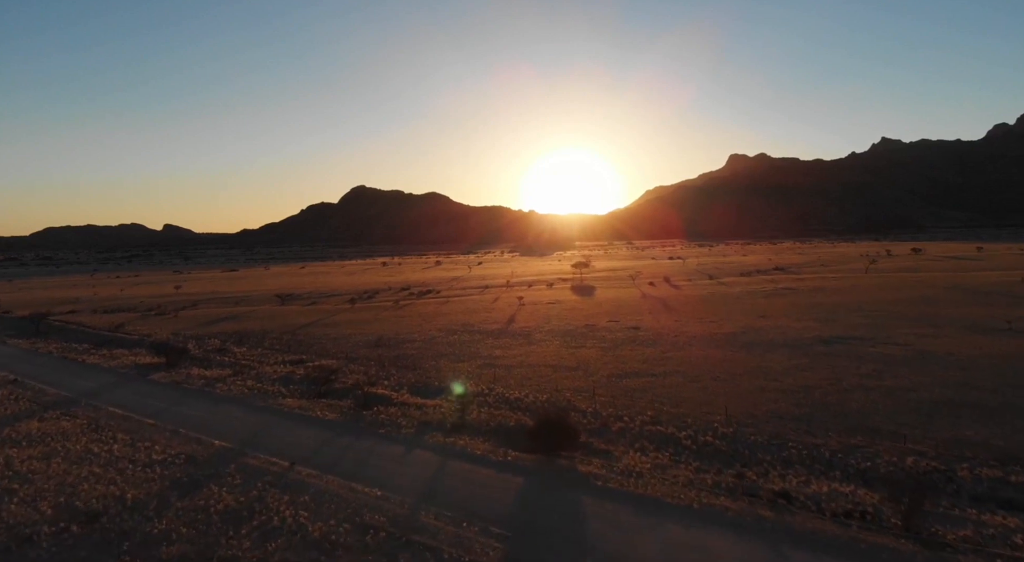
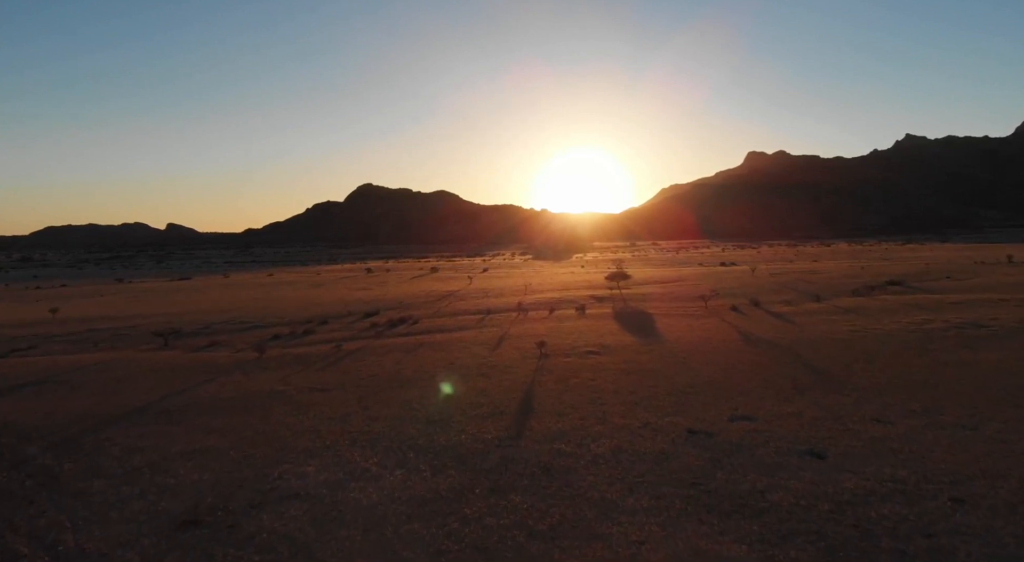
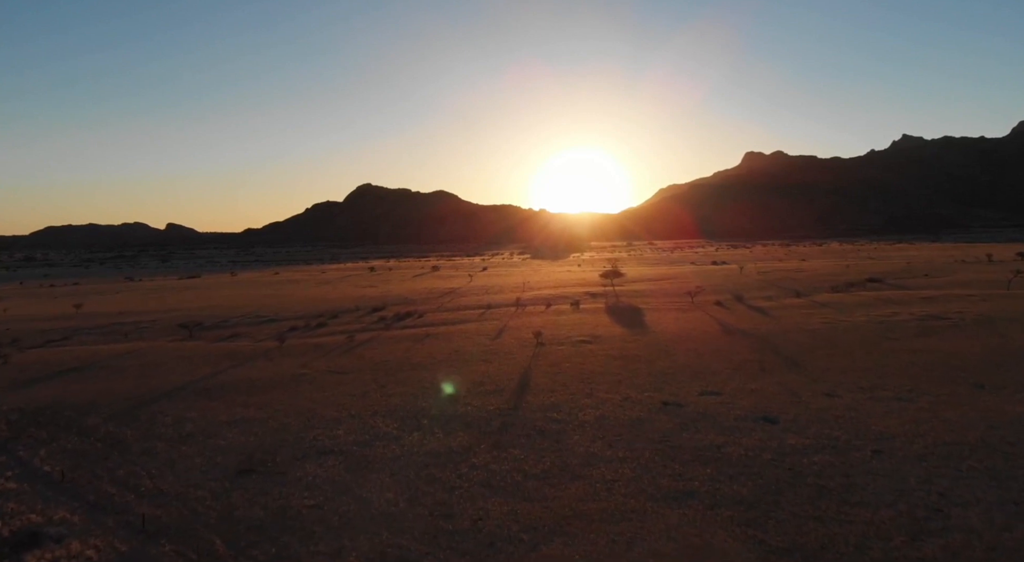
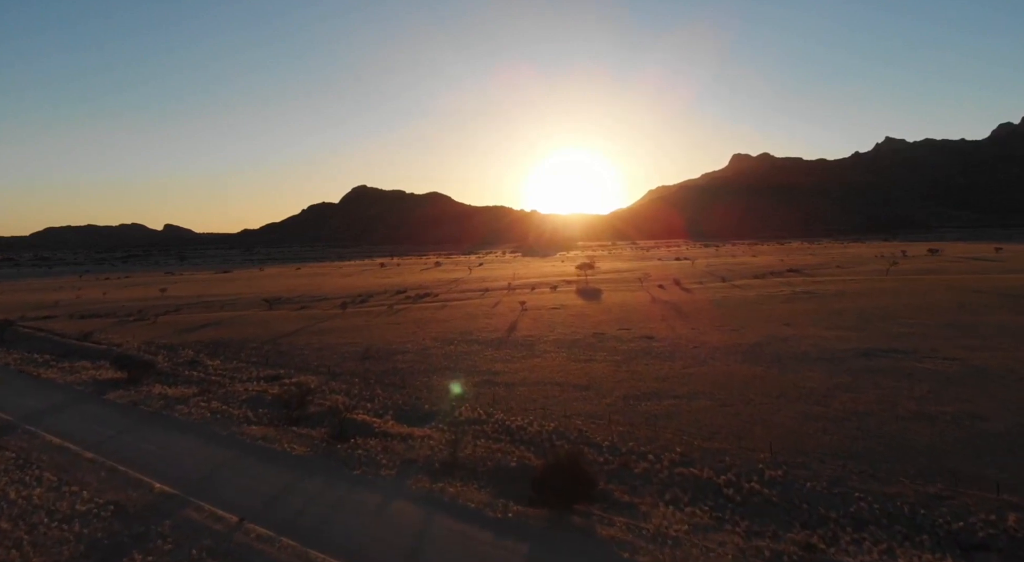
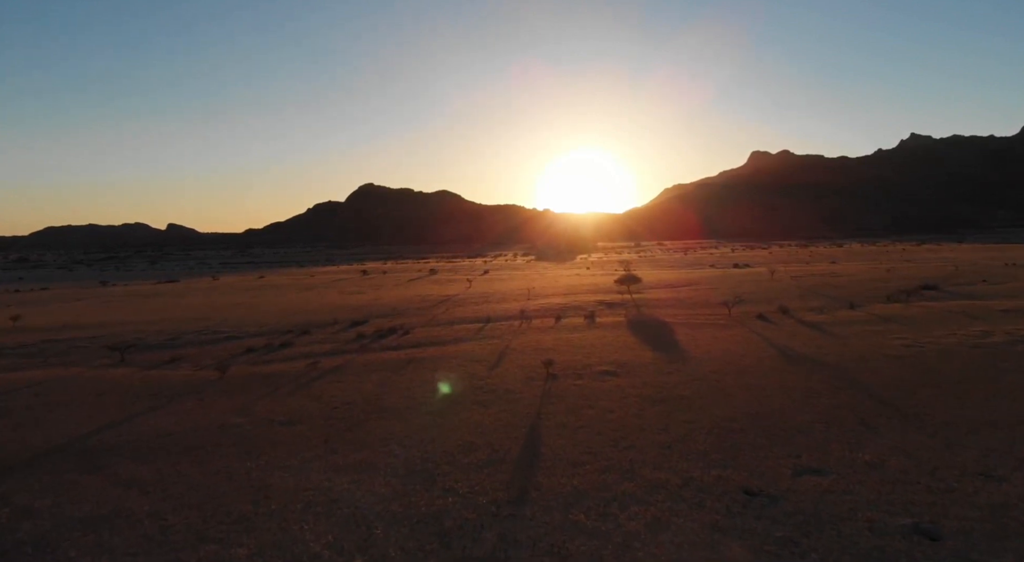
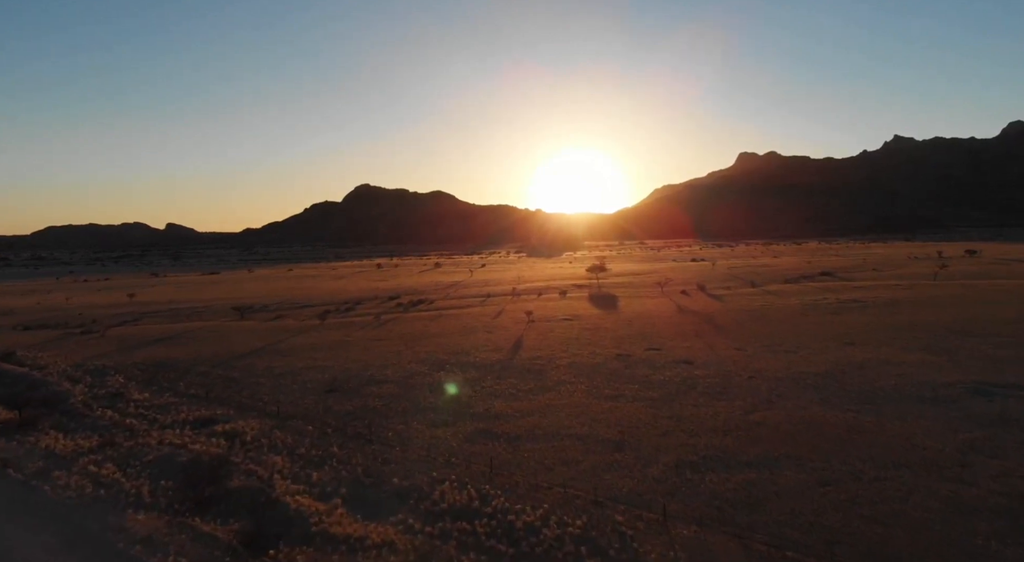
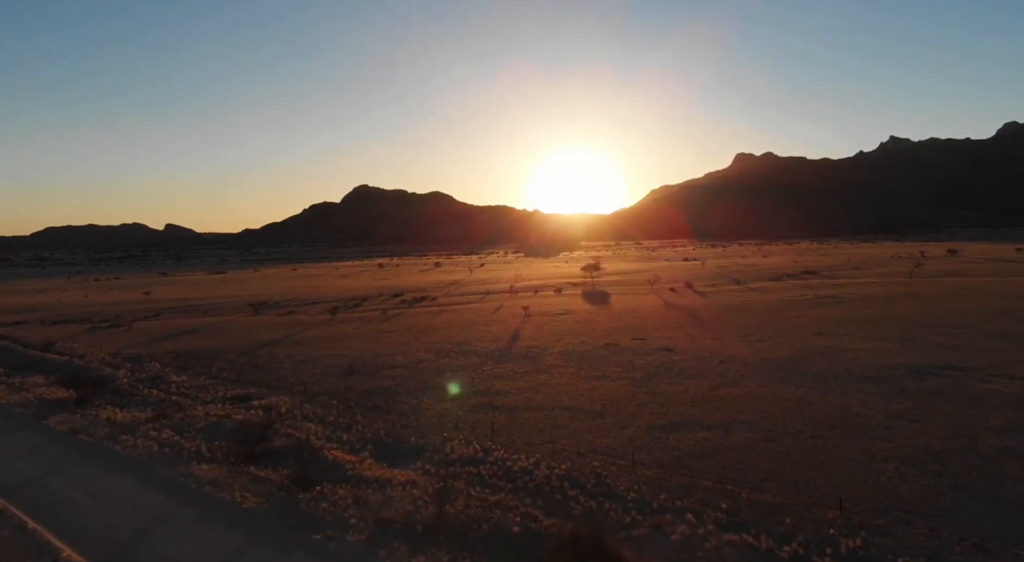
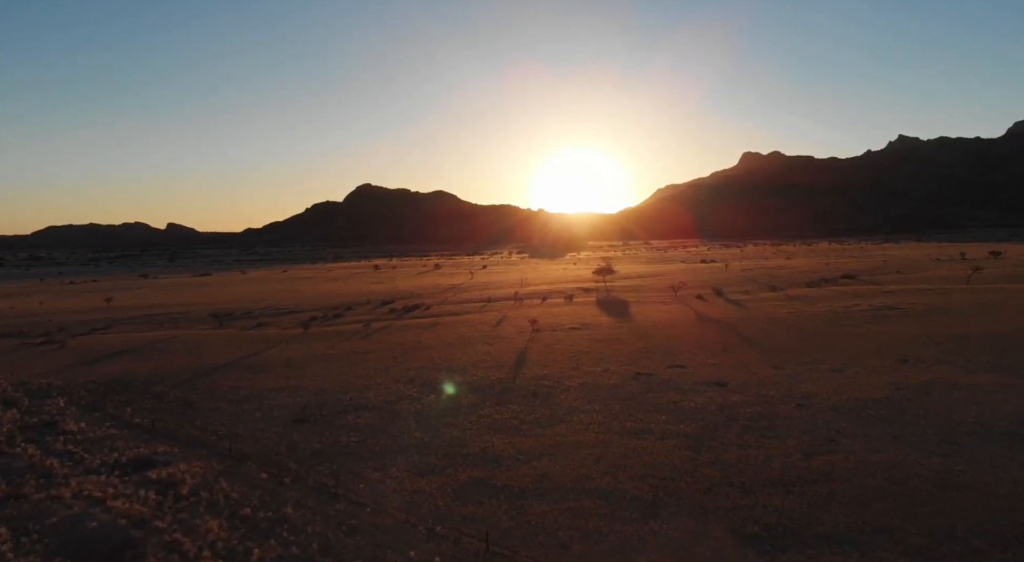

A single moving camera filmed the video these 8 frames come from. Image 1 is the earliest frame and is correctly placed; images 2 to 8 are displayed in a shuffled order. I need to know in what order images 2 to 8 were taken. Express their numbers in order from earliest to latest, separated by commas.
4, 7, 6, 8, 3, 2, 5
